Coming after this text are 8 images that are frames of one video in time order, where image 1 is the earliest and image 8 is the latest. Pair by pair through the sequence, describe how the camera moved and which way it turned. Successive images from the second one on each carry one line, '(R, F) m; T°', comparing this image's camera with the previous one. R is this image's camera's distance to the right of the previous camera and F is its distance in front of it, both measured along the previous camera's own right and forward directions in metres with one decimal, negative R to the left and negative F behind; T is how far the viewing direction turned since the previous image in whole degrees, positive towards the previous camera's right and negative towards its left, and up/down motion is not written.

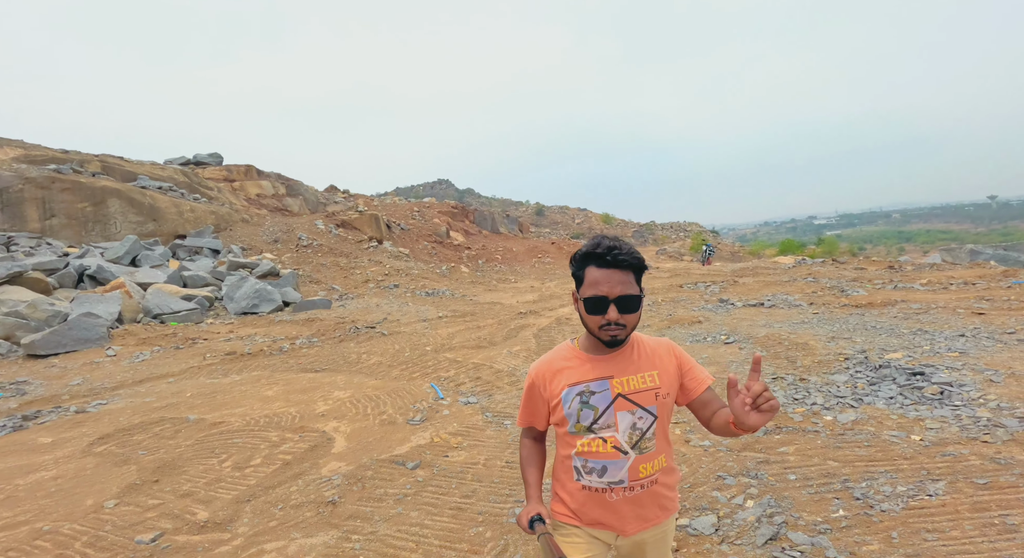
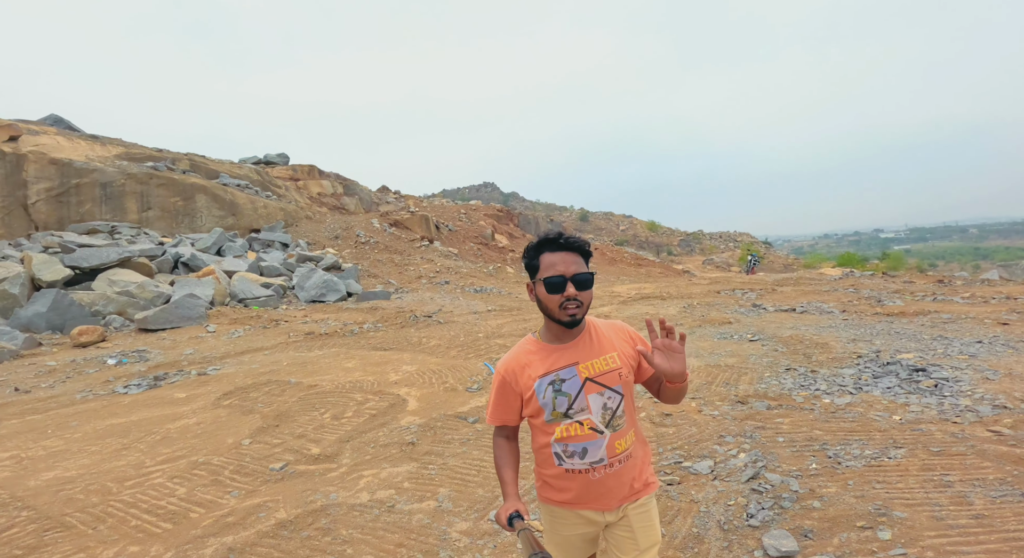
(0.0, -0.8) m; -5°
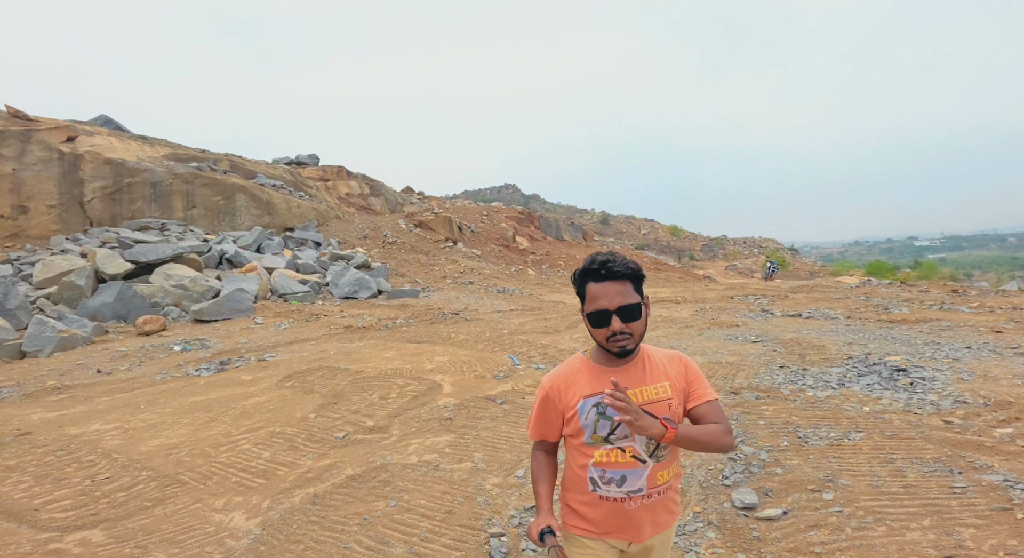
(0.0, -0.7) m; -2°
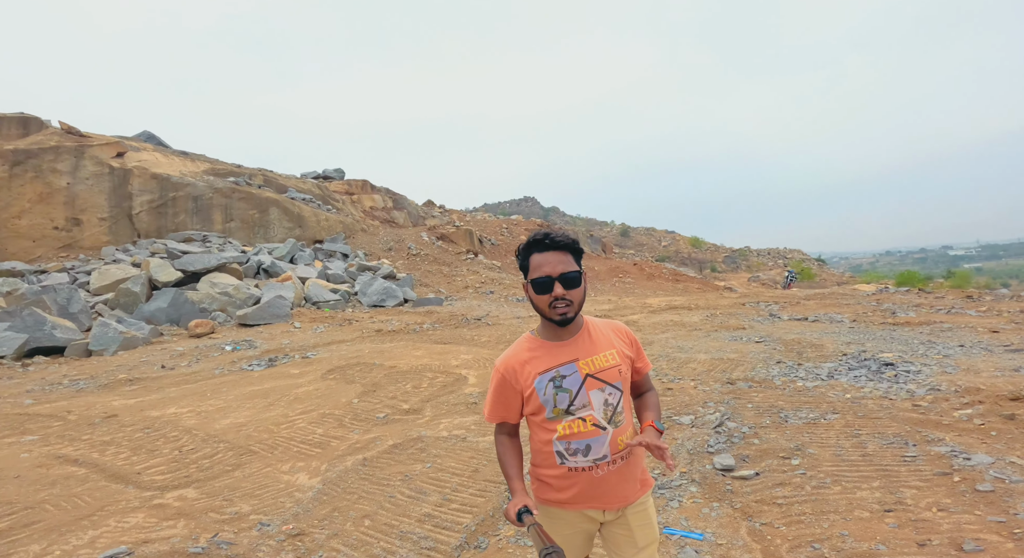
(0.0, -0.6) m; -2°
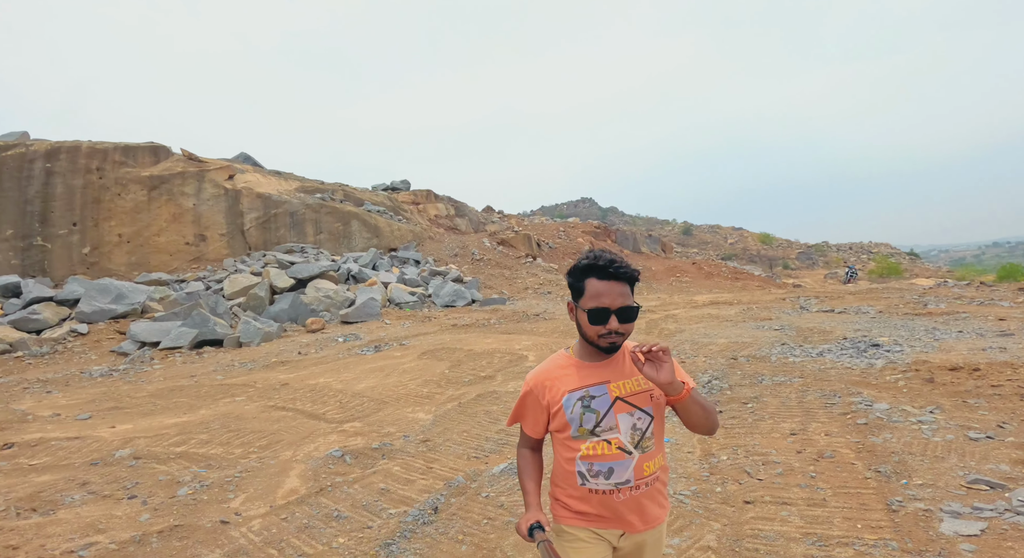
(+0.2, -1.7) m; -7°
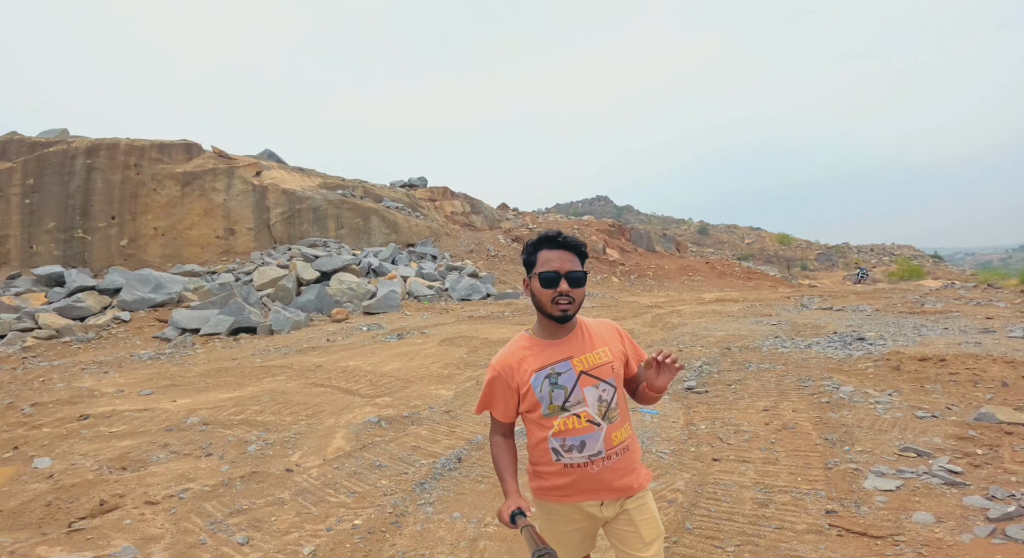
(0.0, -0.7) m; -2°
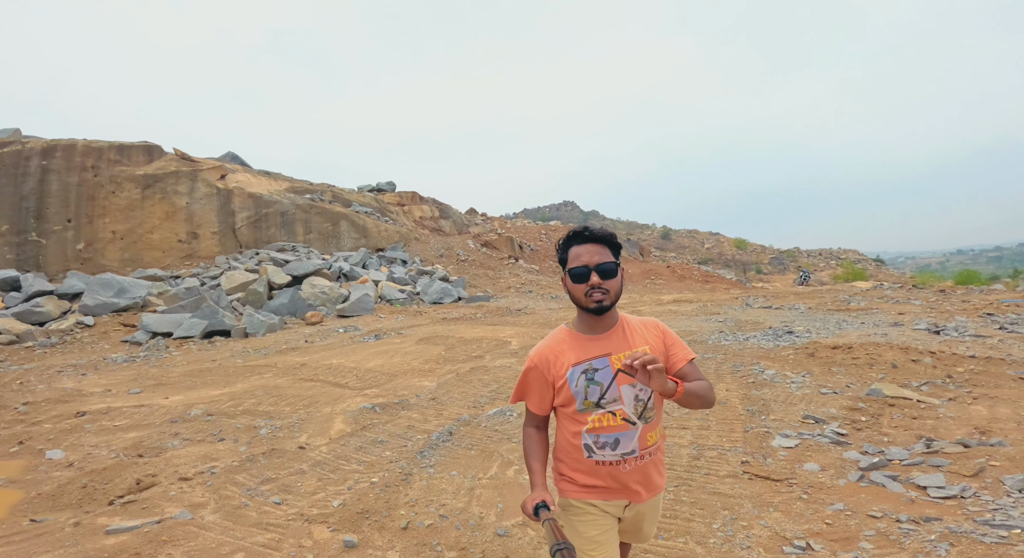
(-0.2, -0.8) m; +4°
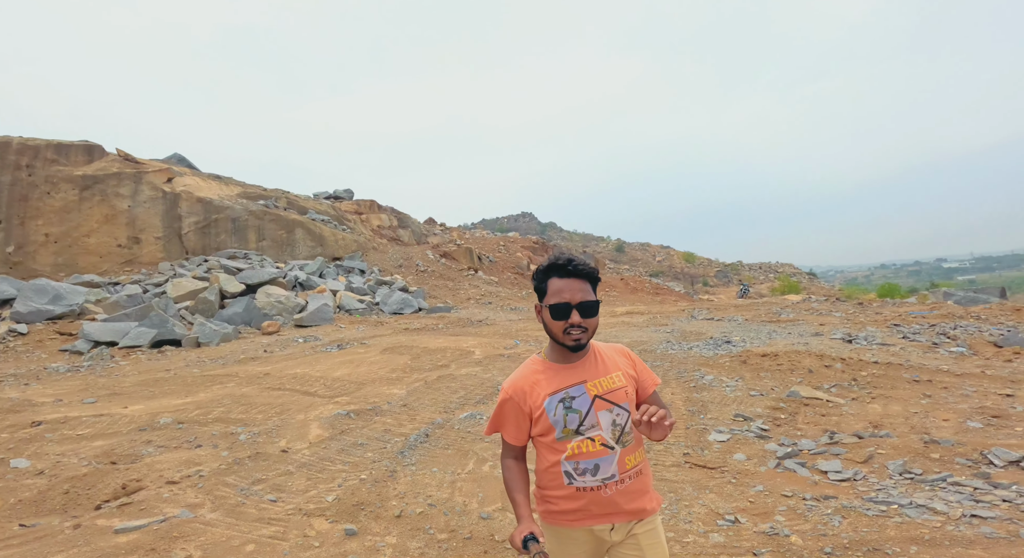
(-0.2, -0.5) m; +5°
